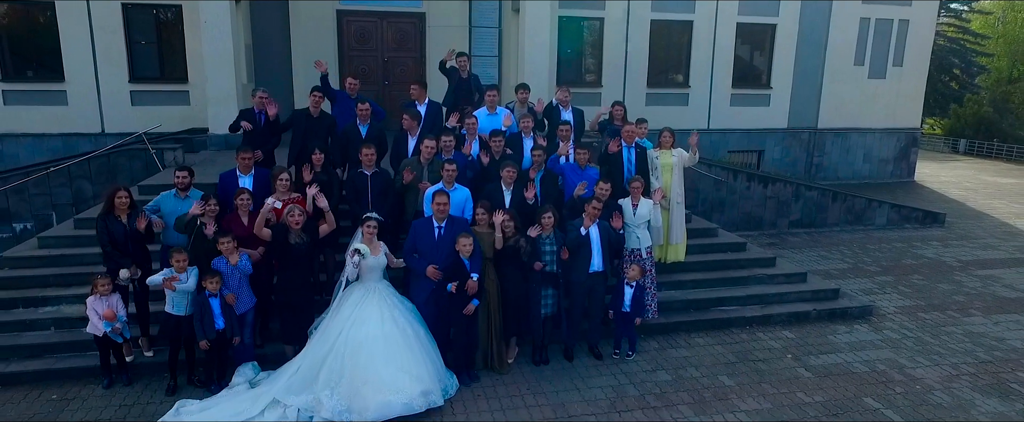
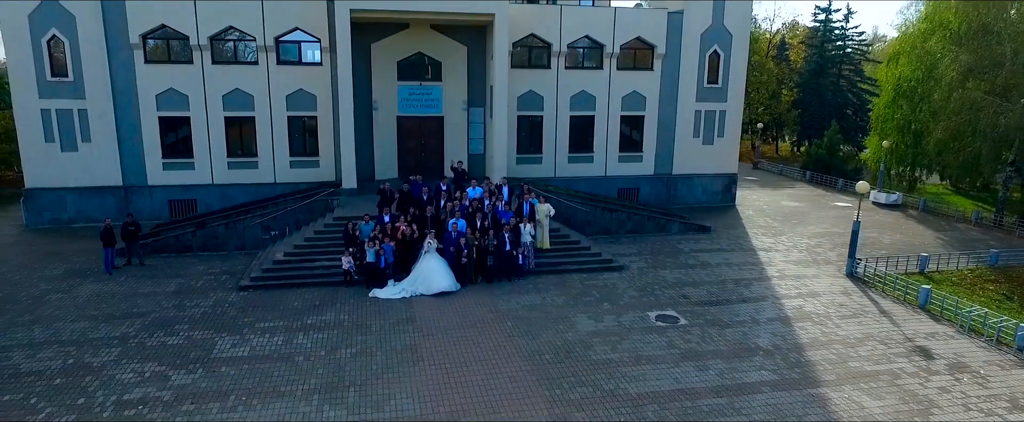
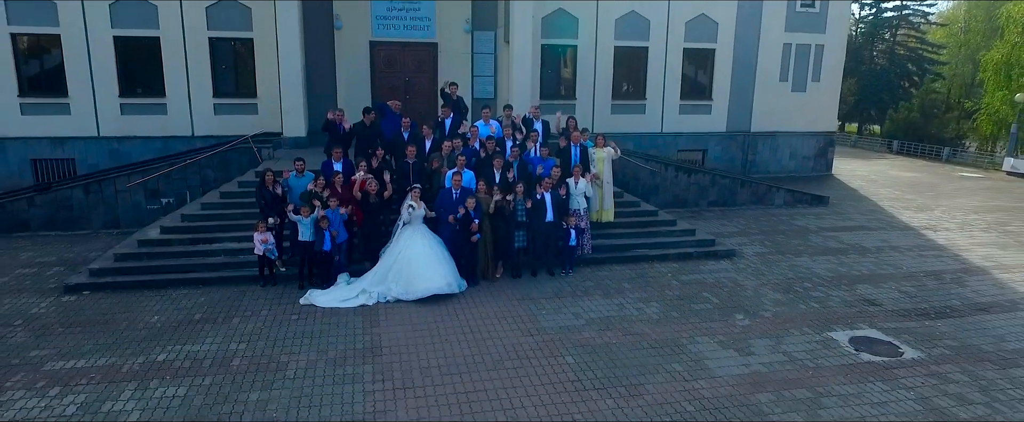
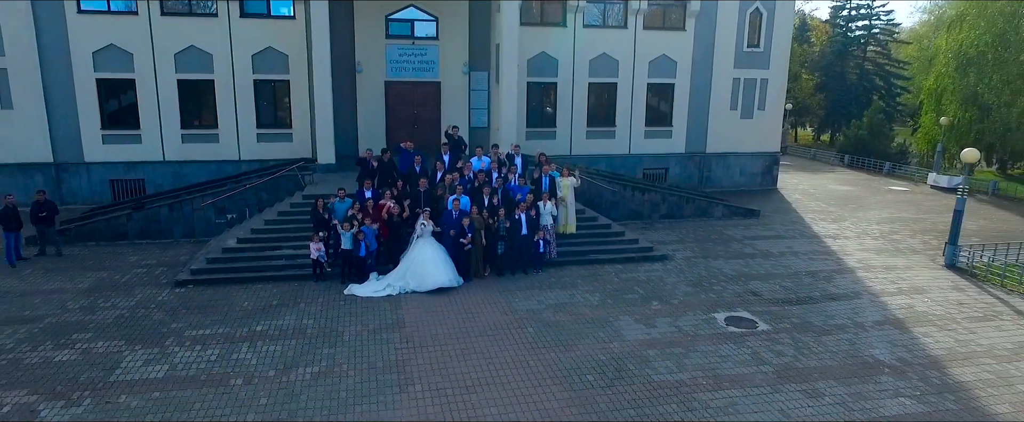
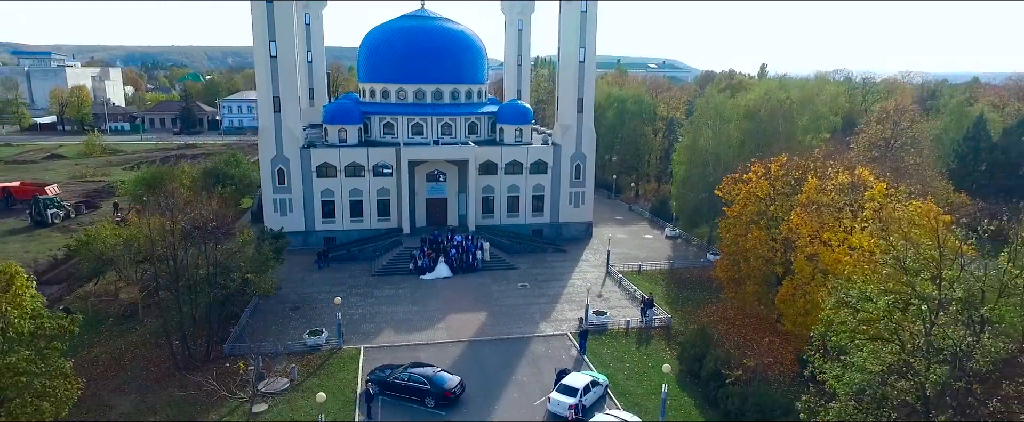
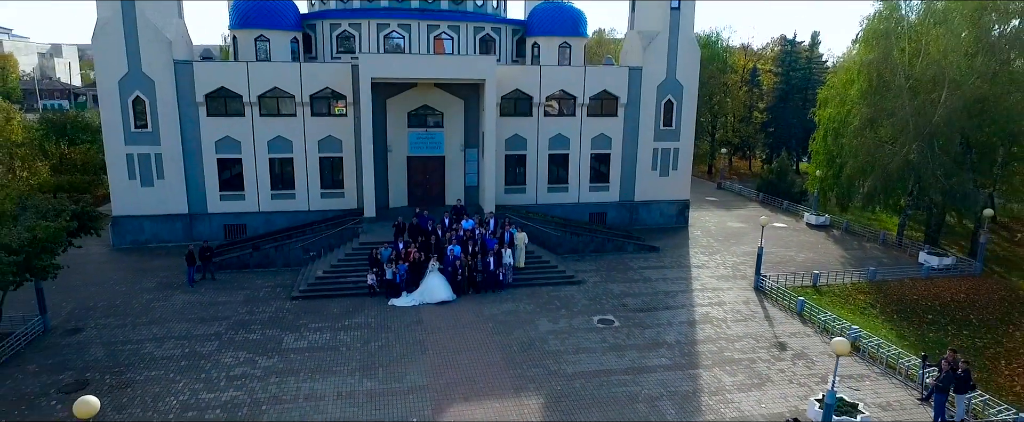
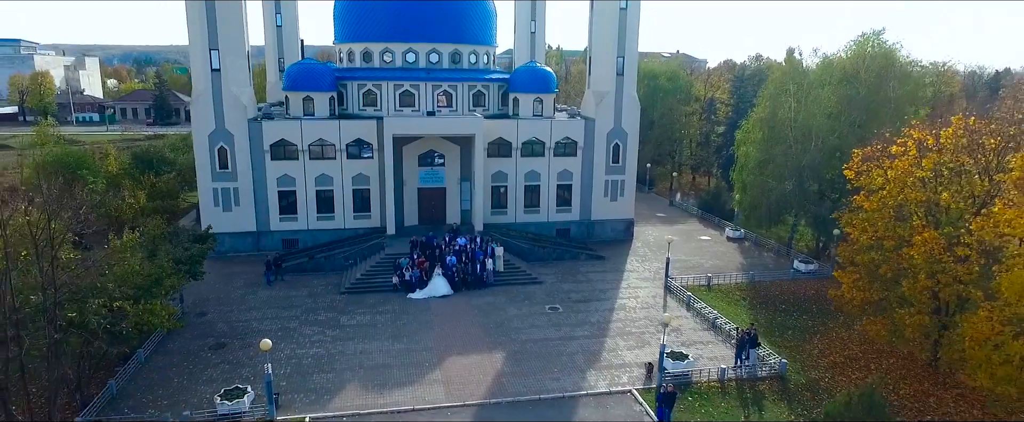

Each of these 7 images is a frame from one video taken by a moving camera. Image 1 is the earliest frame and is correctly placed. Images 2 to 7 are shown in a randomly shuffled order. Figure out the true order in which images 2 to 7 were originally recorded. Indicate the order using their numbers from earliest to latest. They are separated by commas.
3, 4, 2, 6, 7, 5
